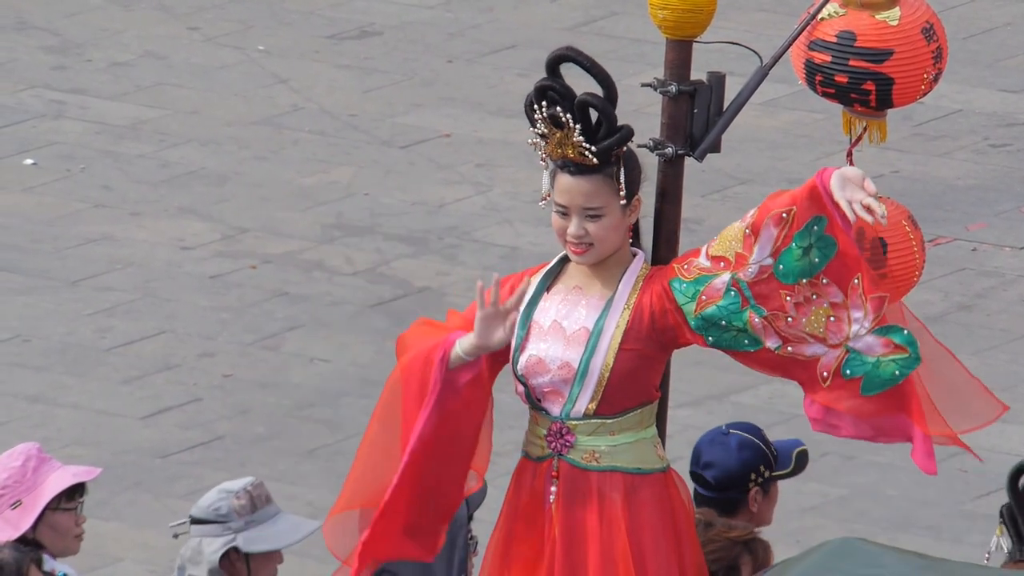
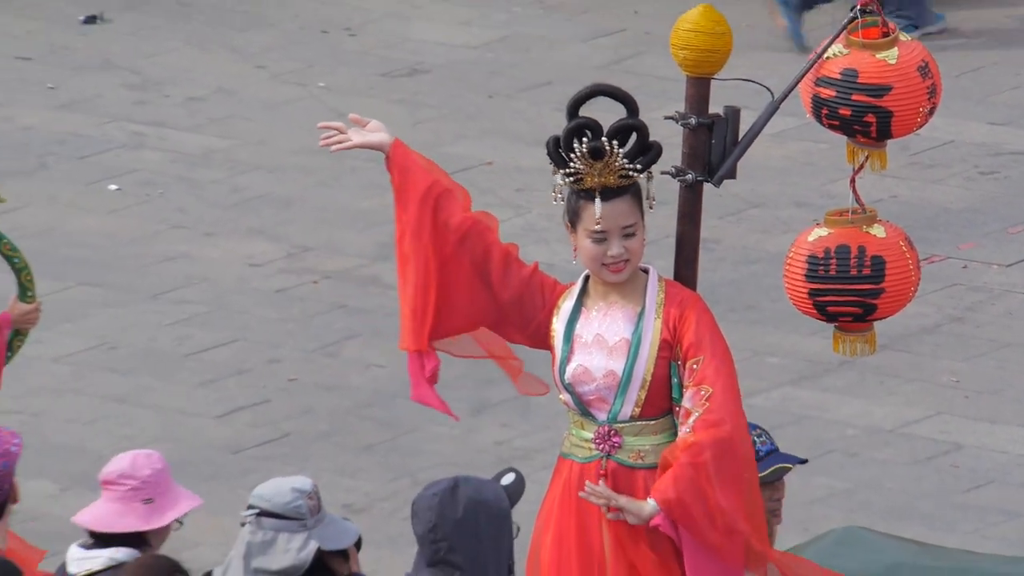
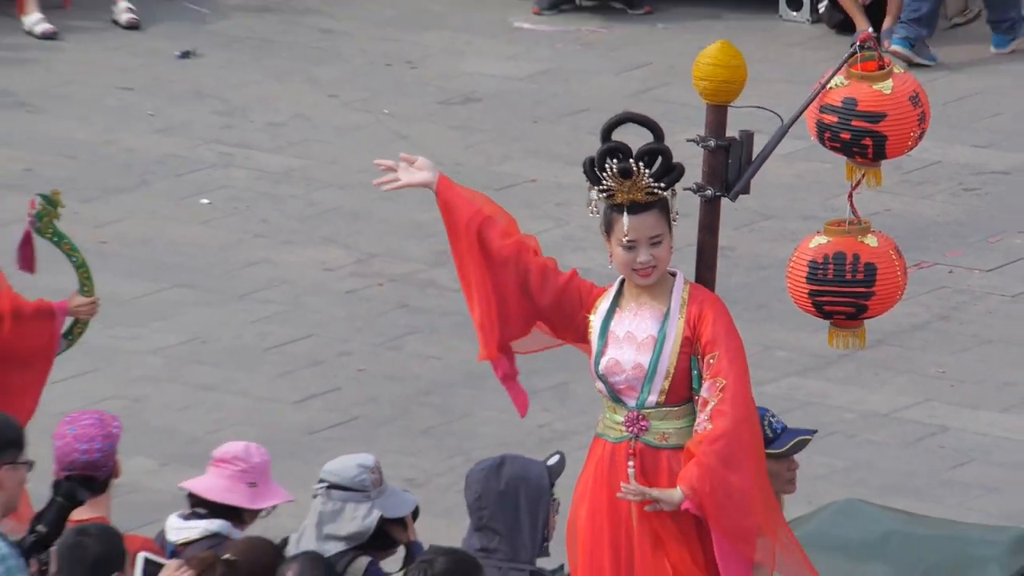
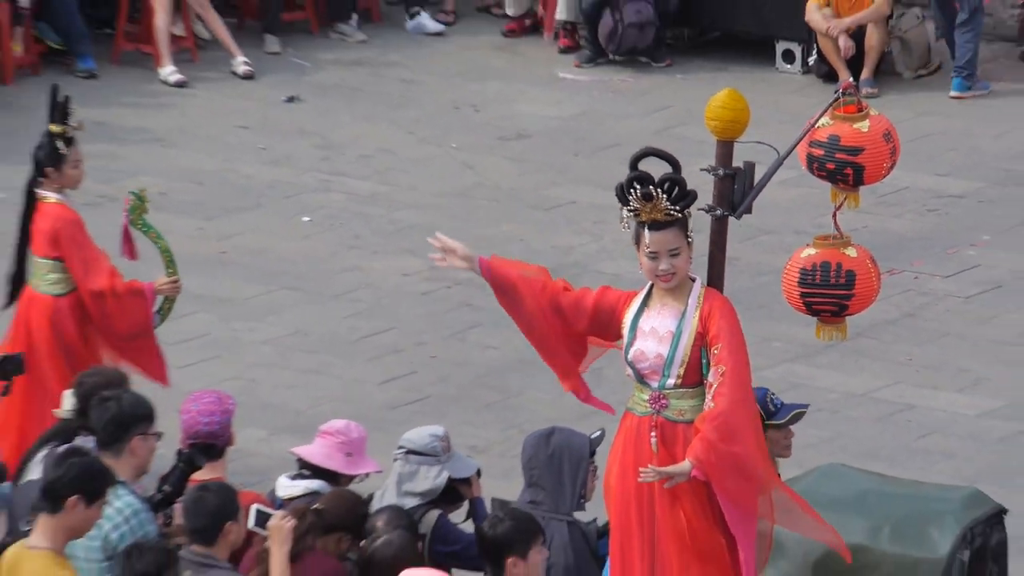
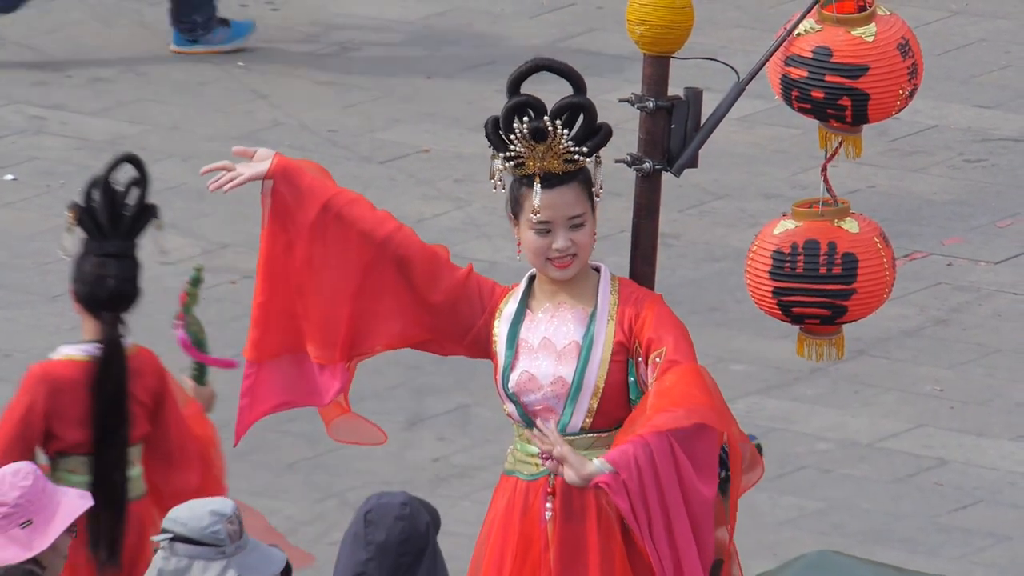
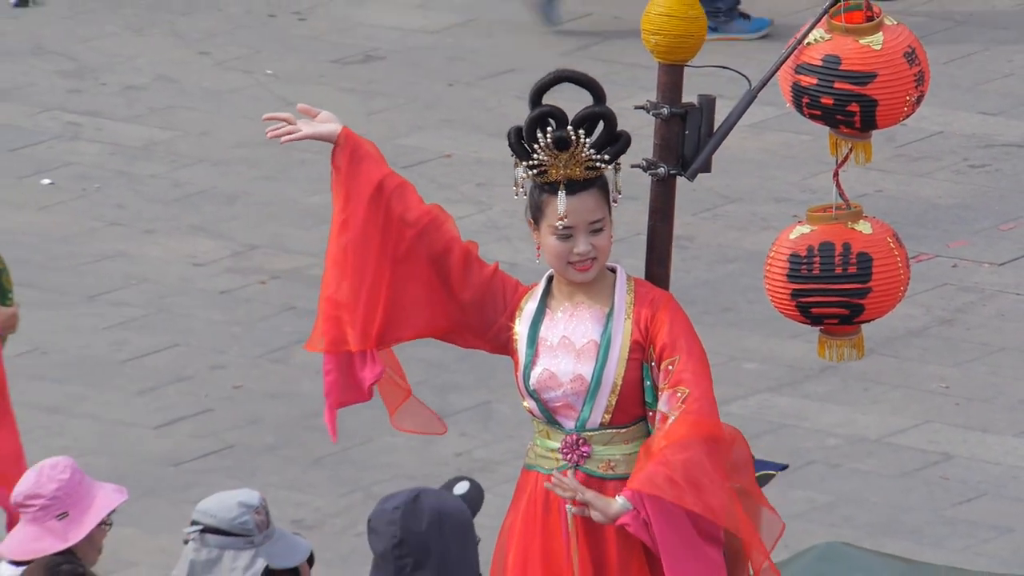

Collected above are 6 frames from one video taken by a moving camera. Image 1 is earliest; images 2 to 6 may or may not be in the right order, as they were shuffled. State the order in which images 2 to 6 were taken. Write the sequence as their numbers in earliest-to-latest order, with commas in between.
5, 6, 2, 3, 4
